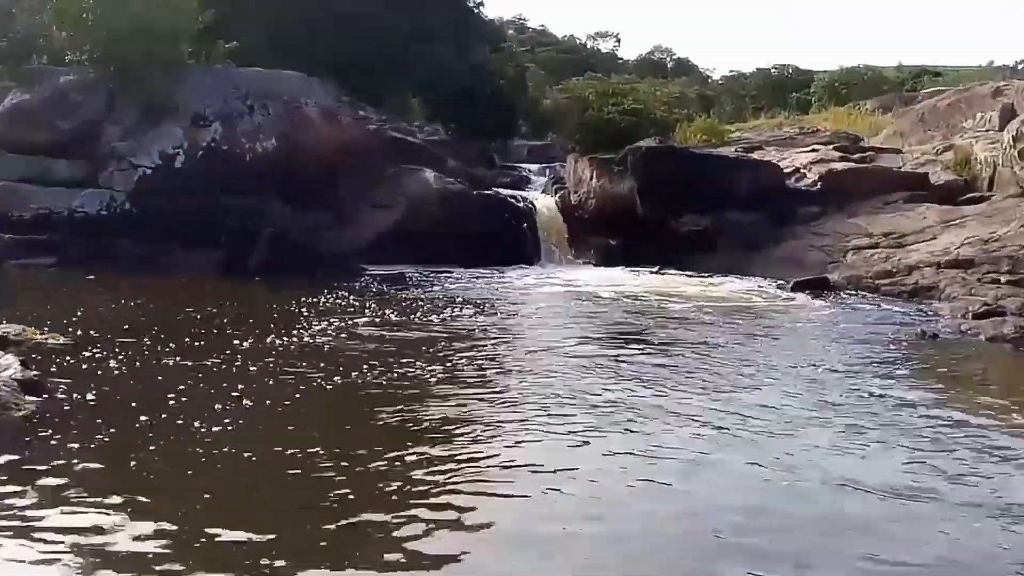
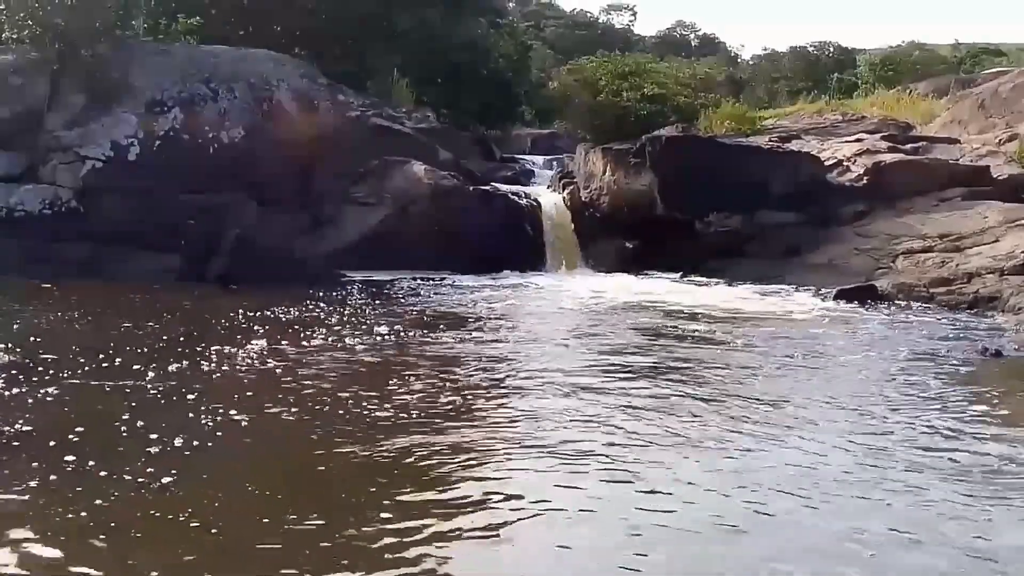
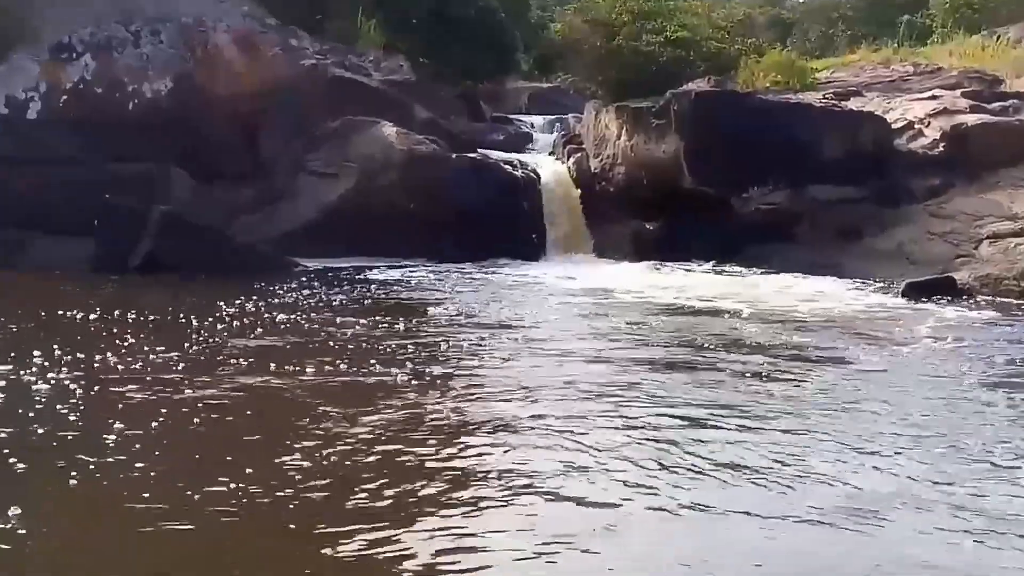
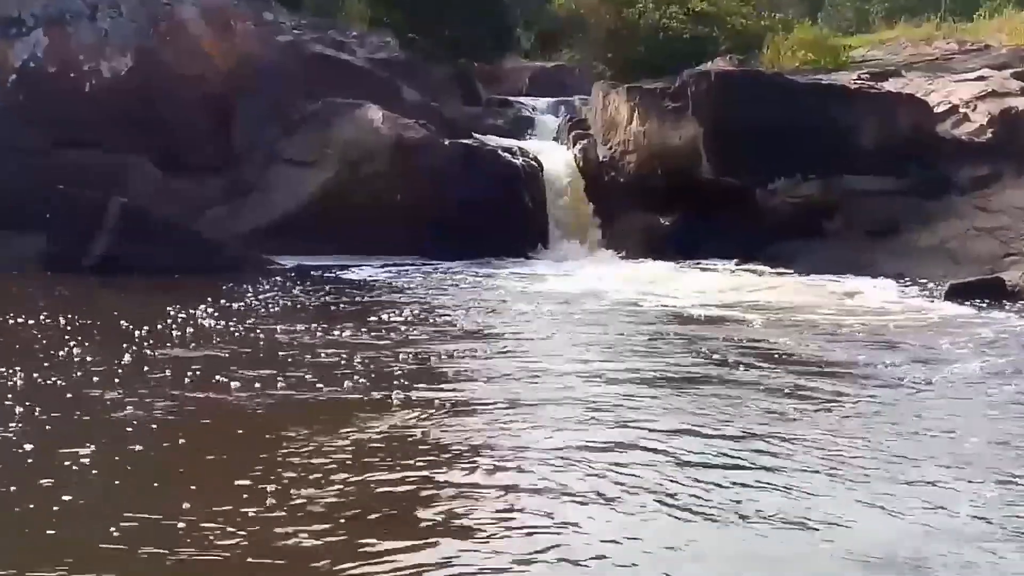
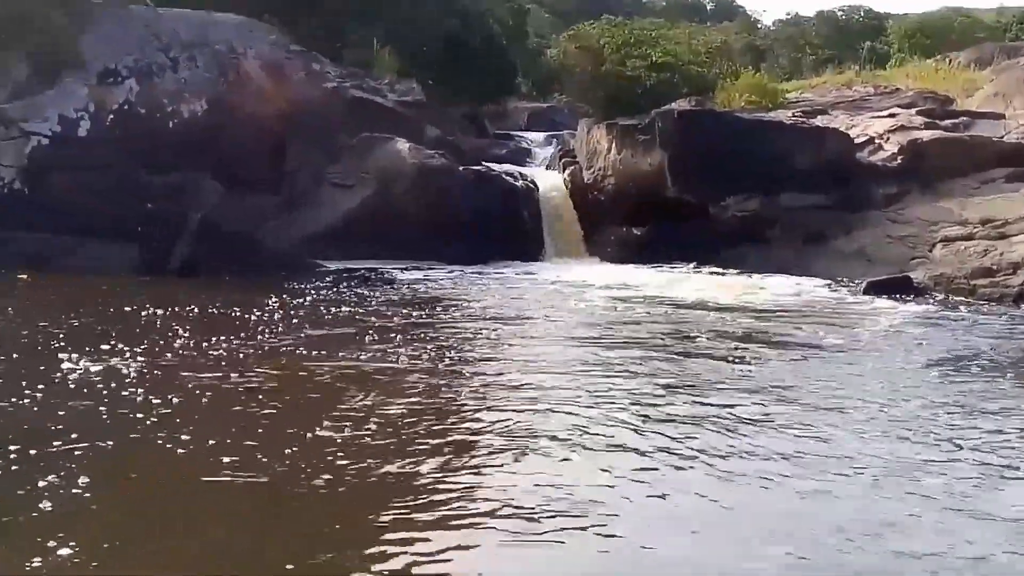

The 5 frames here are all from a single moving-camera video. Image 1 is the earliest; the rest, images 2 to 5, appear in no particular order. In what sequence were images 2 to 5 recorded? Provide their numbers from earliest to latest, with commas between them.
2, 5, 3, 4
